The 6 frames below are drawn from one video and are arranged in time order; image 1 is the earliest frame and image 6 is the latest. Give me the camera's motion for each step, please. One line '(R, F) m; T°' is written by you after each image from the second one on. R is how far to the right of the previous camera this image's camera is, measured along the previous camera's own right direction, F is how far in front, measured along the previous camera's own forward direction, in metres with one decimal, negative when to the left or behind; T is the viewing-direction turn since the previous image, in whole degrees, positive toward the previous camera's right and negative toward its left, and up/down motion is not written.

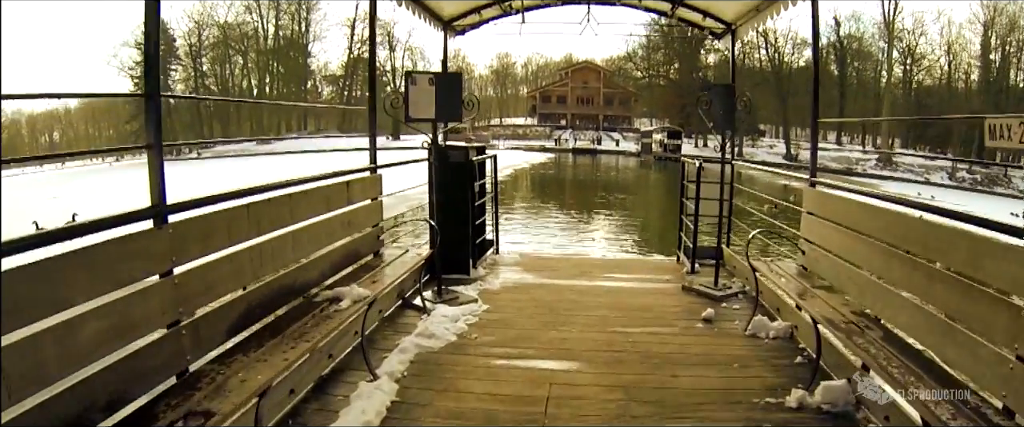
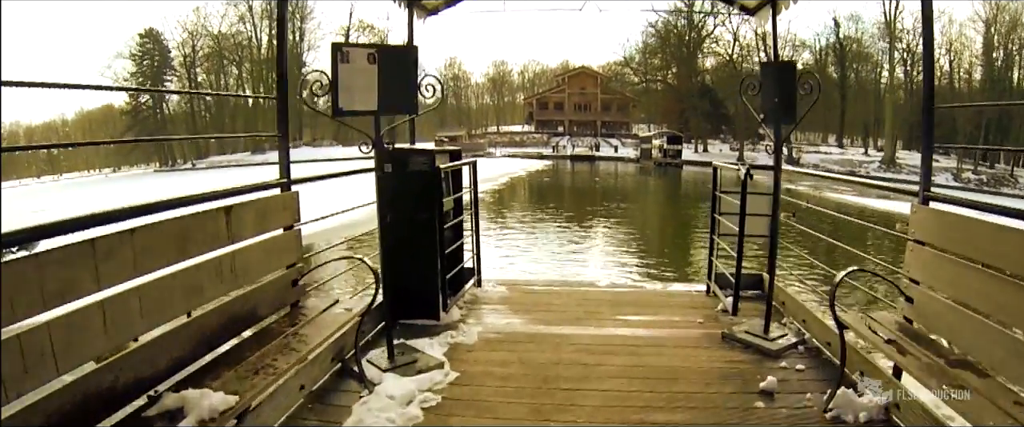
(0.0, +0.6) m; 0°
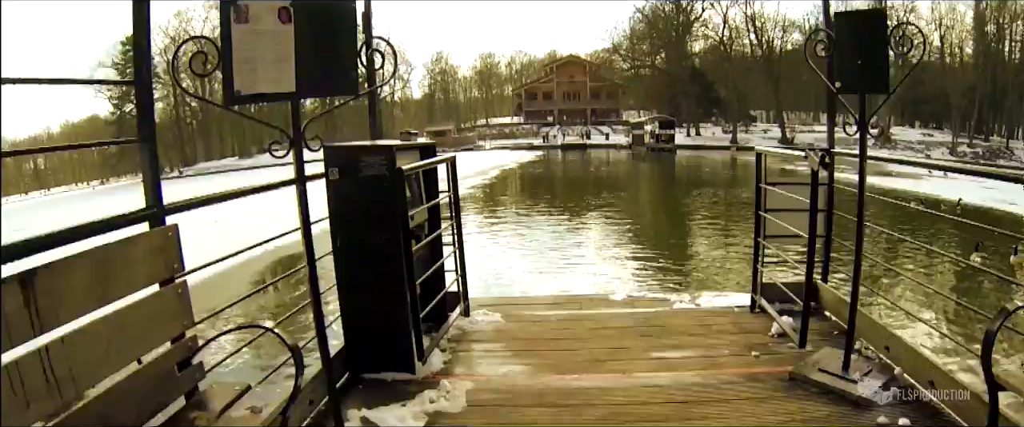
(0.0, +0.4) m; +1°
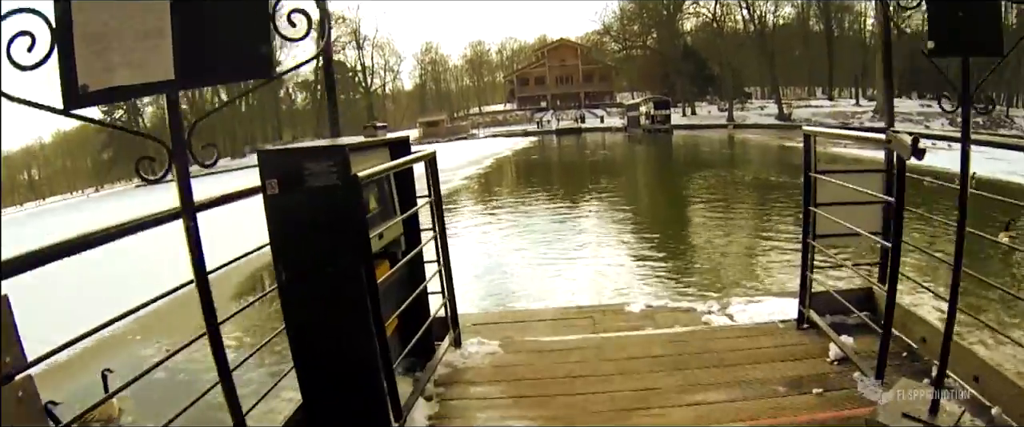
(0.0, +0.3) m; 0°
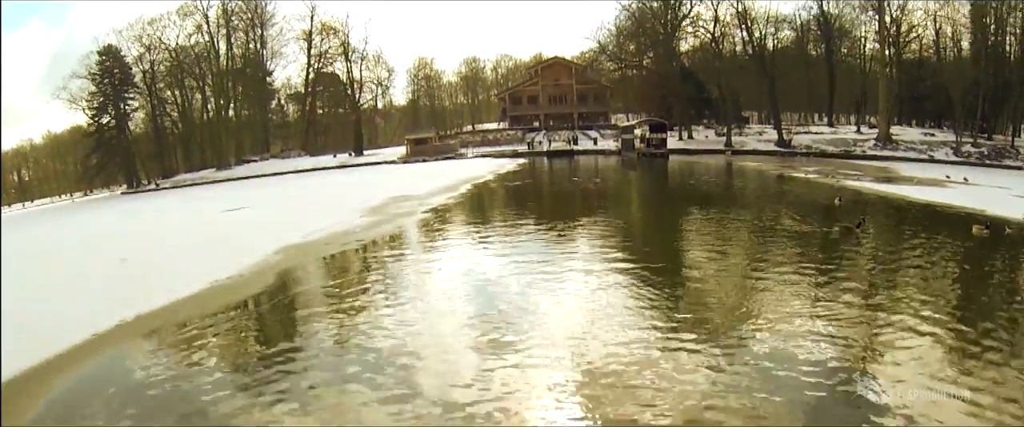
(+0.2, +1.1) m; 0°
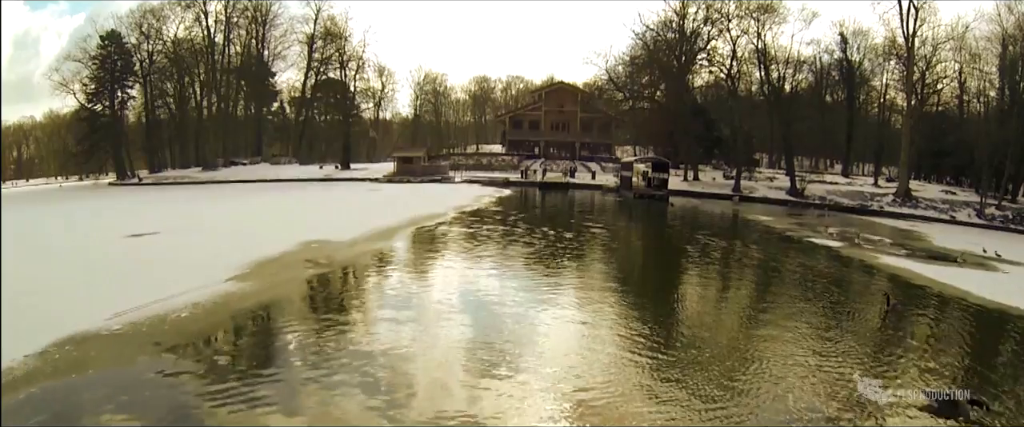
(+0.6, +1.8) m; -1°
